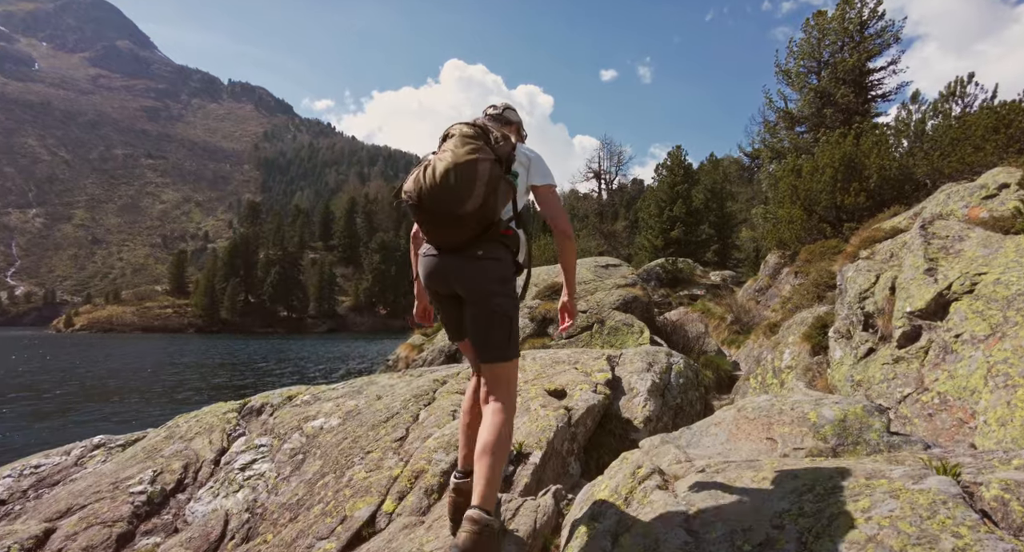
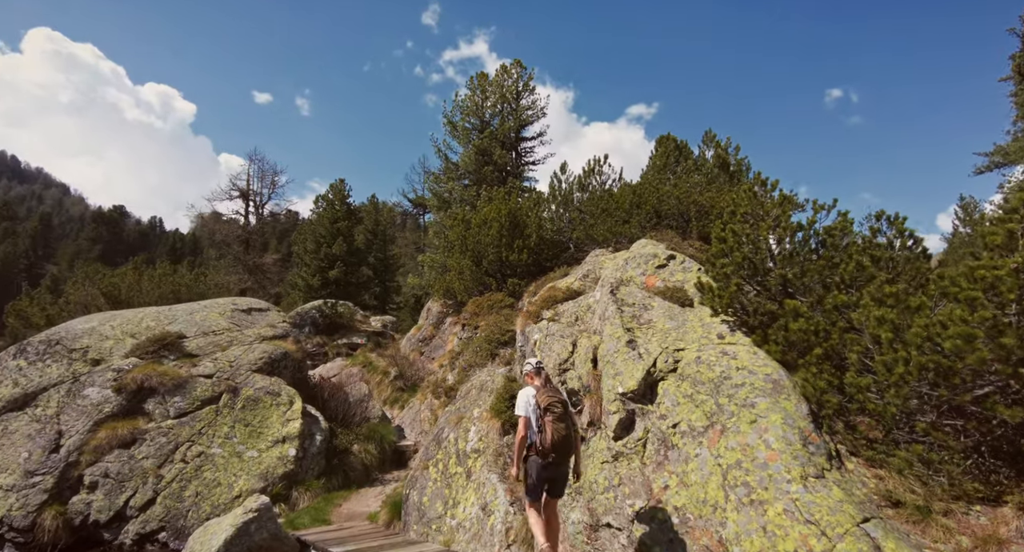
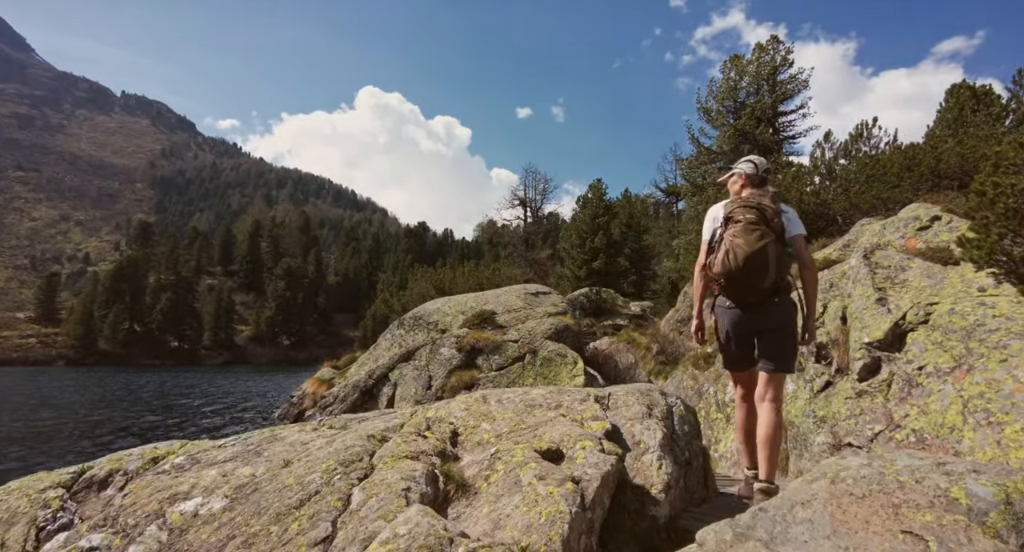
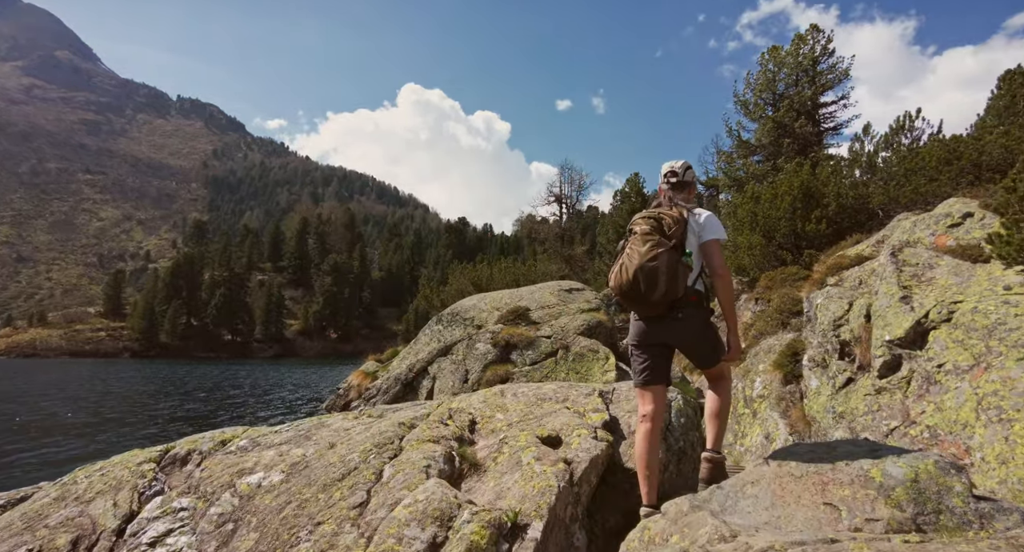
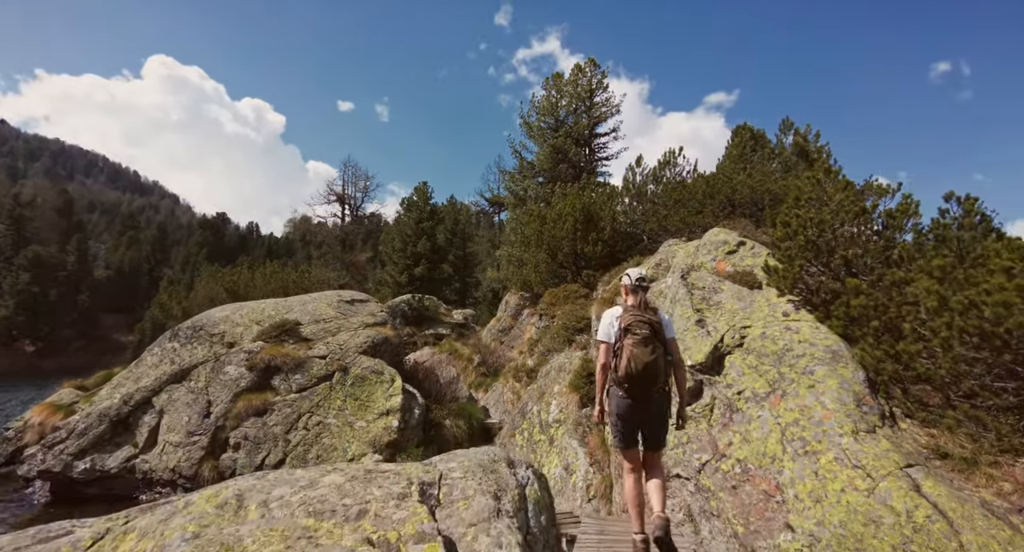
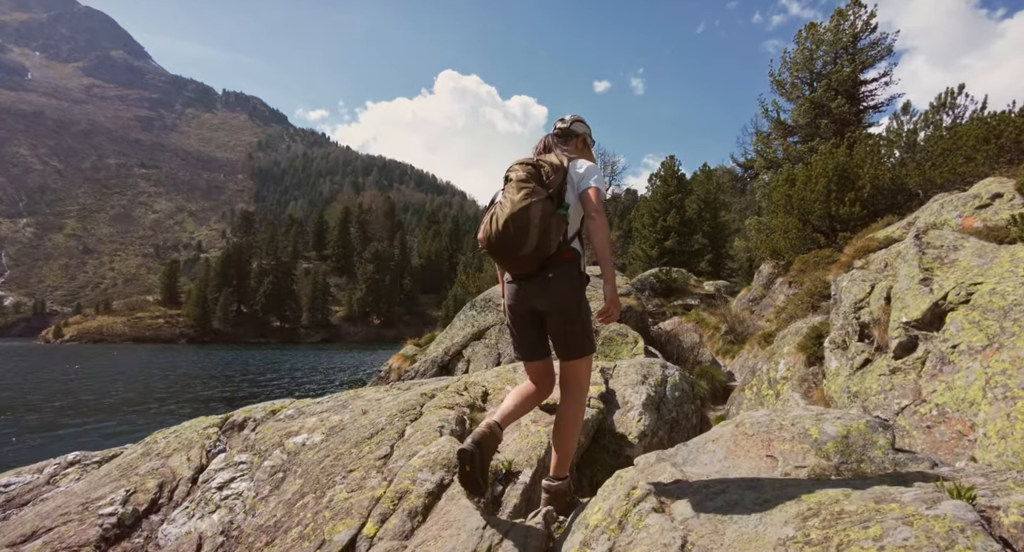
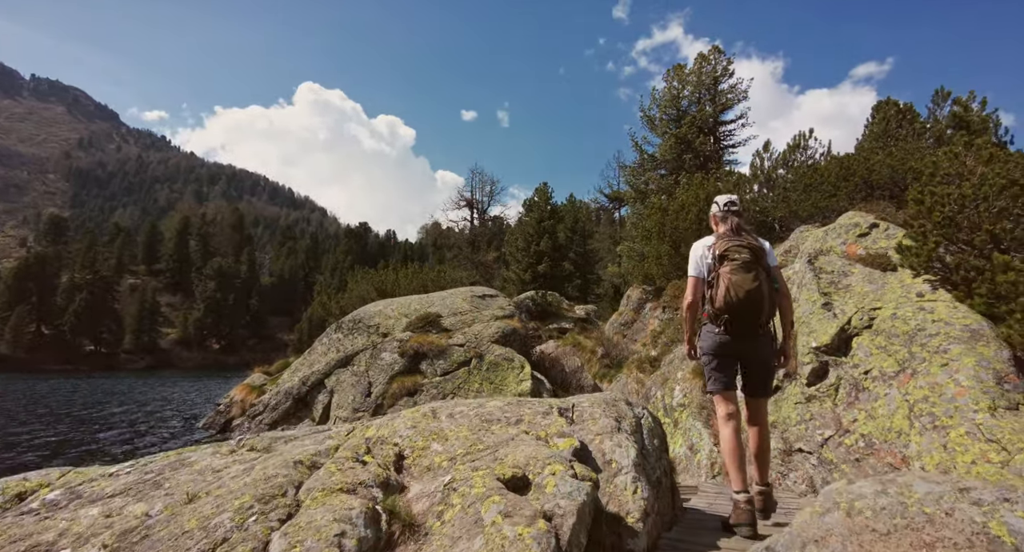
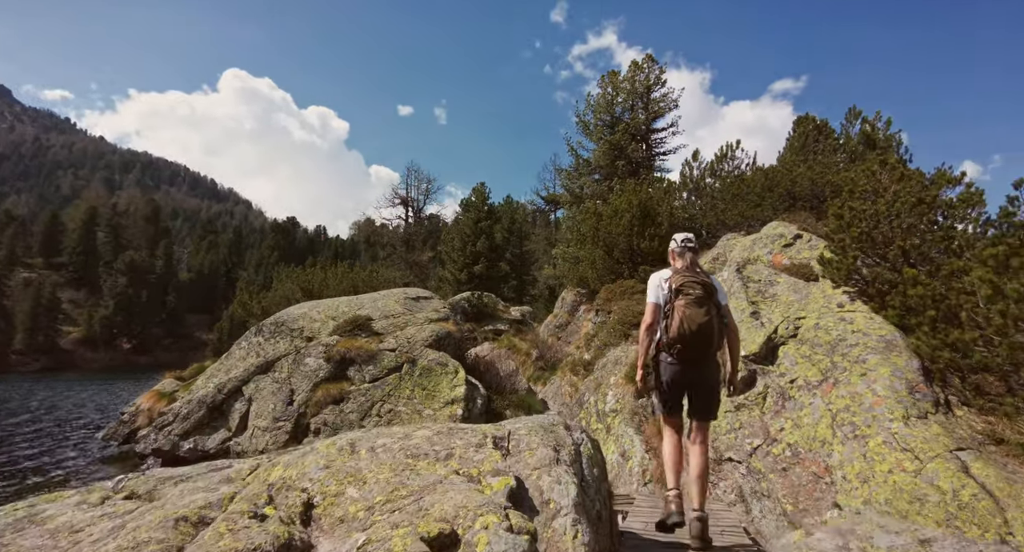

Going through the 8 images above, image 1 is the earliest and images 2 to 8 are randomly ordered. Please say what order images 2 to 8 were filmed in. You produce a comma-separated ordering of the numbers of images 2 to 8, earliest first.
6, 4, 3, 7, 8, 5, 2
